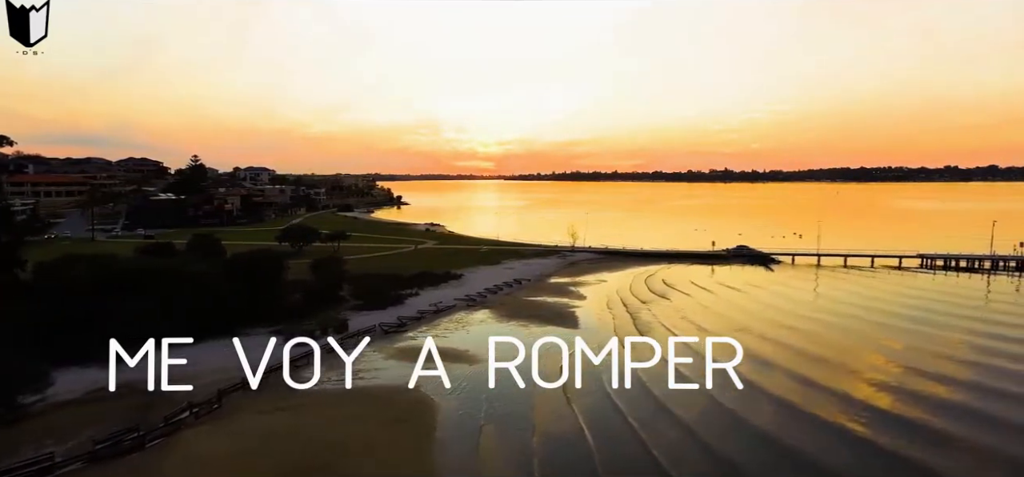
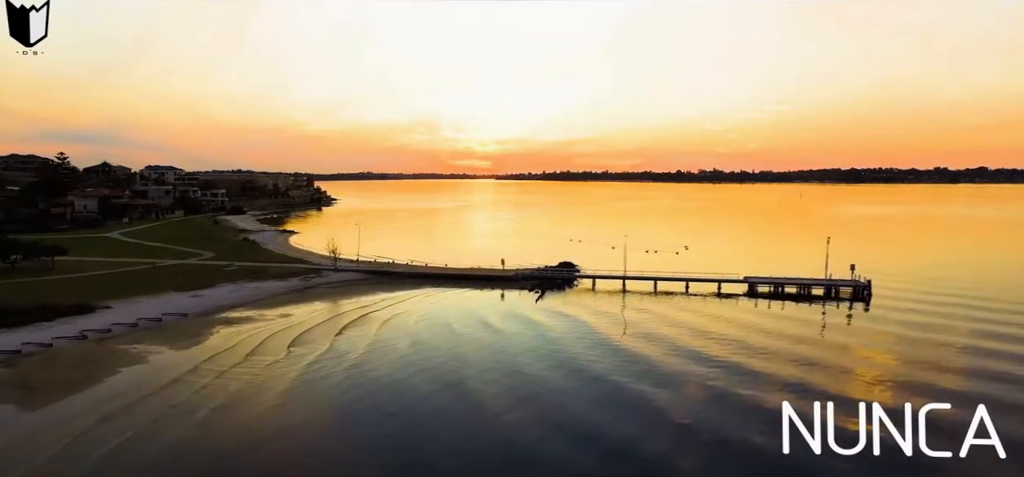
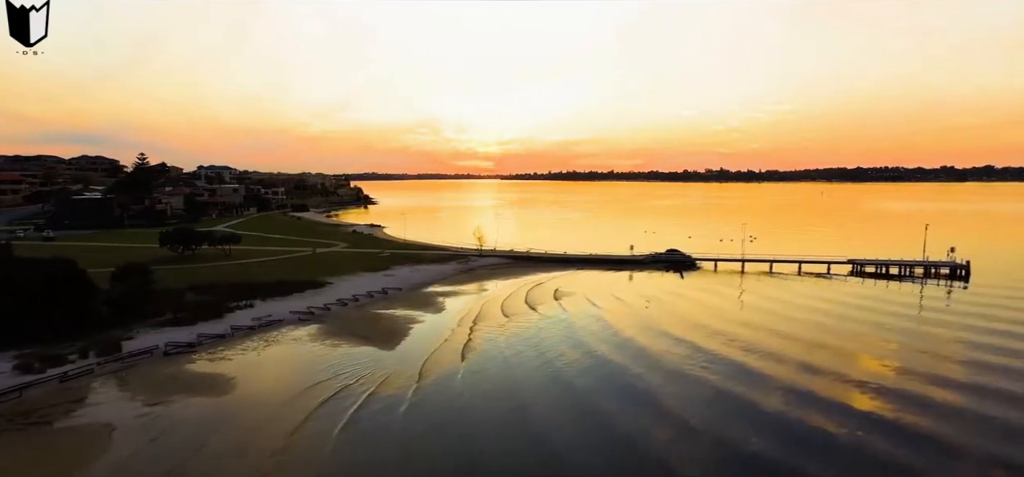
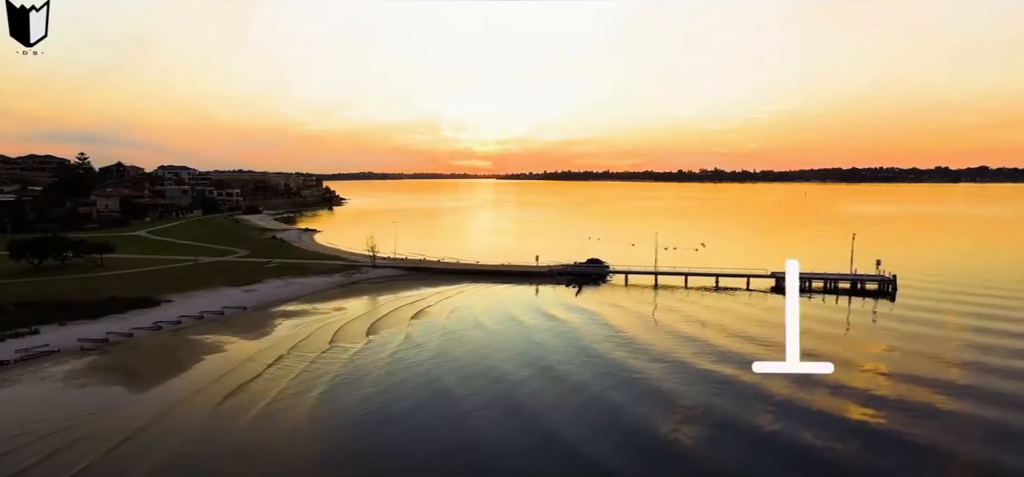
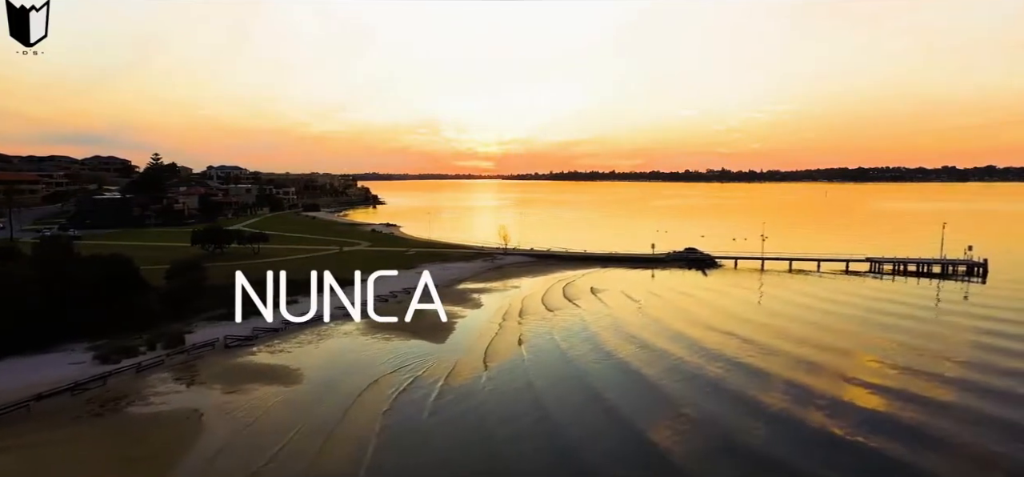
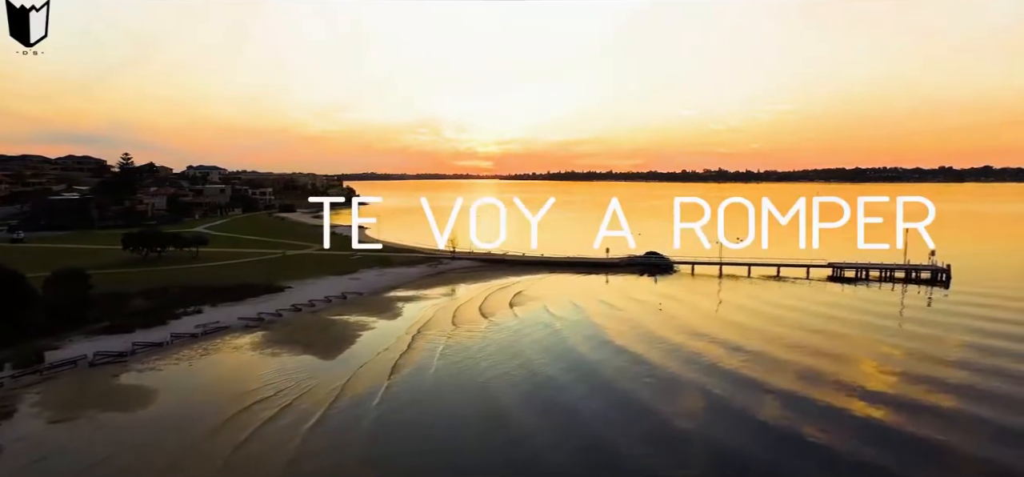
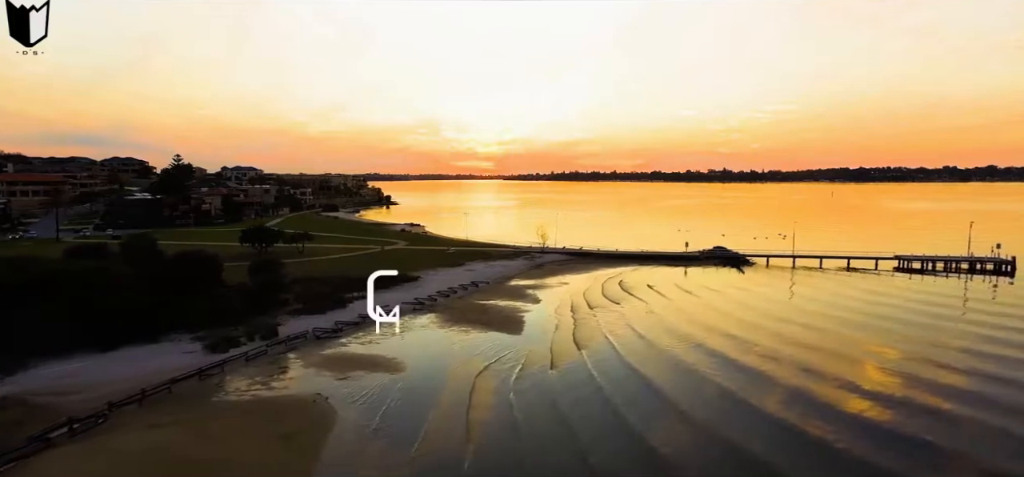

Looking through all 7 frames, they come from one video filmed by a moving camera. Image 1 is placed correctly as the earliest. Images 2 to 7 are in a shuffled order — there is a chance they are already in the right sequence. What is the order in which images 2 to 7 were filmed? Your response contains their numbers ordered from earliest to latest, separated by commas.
7, 5, 3, 6, 4, 2
